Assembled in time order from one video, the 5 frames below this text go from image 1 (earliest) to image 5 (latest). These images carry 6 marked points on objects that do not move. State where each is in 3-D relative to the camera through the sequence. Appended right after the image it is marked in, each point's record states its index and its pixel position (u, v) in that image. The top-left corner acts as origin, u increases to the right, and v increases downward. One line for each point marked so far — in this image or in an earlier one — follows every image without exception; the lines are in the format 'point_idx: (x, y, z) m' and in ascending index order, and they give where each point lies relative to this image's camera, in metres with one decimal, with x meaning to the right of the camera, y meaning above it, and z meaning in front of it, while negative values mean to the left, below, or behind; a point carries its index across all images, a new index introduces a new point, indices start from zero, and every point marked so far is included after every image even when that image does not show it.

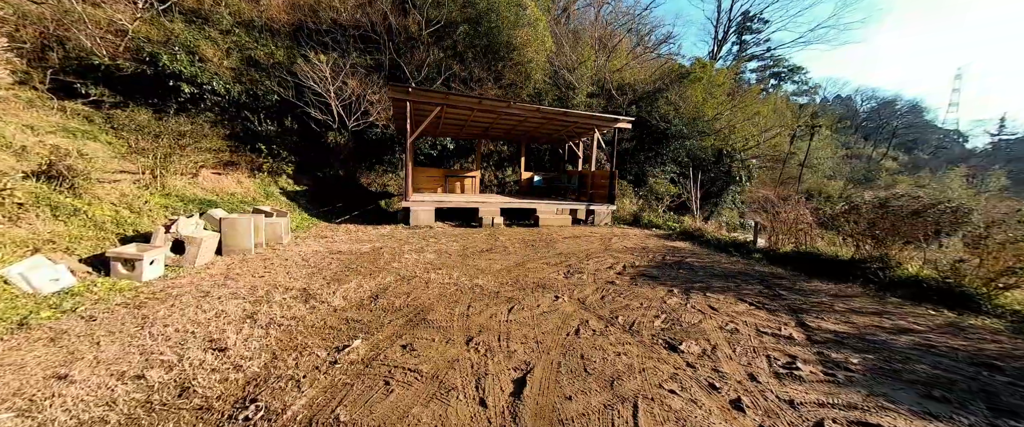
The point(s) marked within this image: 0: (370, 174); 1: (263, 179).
0: (-4.7, +1.3, +11.1) m
1: (-6.4, +0.9, +8.6) m
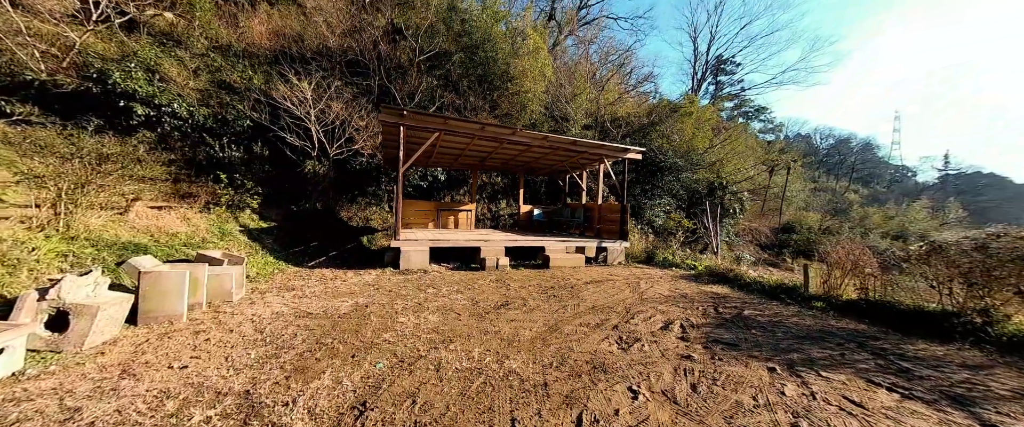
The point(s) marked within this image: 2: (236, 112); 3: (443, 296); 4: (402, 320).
0: (-4.7, +0.2, +9.9) m
1: (-6.3, 0.0, +7.3) m
2: (-6.8, +2.5, +8.3) m
3: (-0.9, -1.1, +4.4) m
4: (-1.1, -1.1, +3.3) m
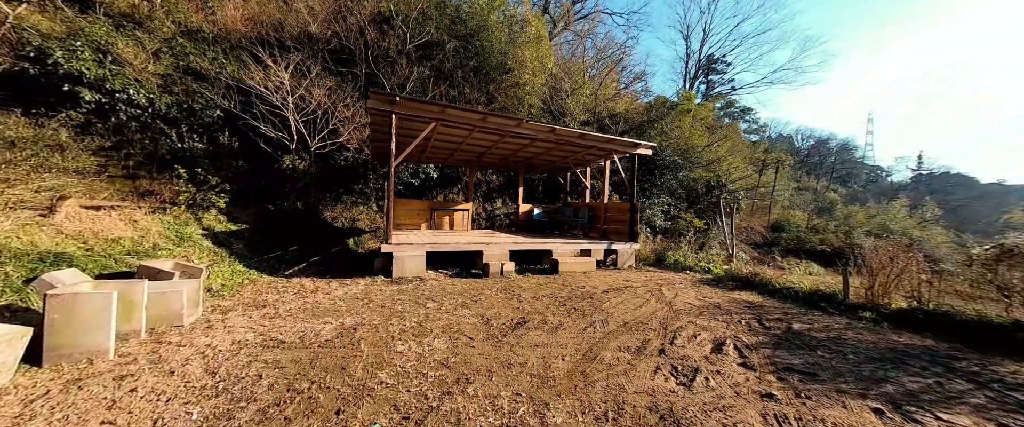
0: (-4.8, +0.2, +9.1) m
1: (-6.2, 0.0, +6.4) m
2: (-6.7, +2.5, +7.4) m
3: (-0.7, -1.1, +3.7) m
4: (-0.9, -1.1, +2.7) m
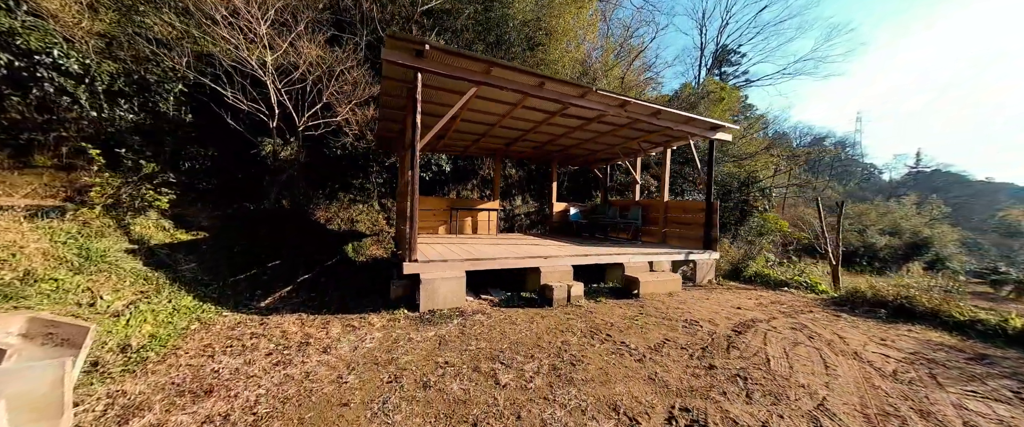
0: (-4.0, +0.1, +7.3) m
1: (-5.4, -0.1, +4.6) m
2: (-5.9, +2.4, +5.6) m
3: (+0.2, -1.1, +2.0) m
4: (+0.1, -1.1, +1.0) m
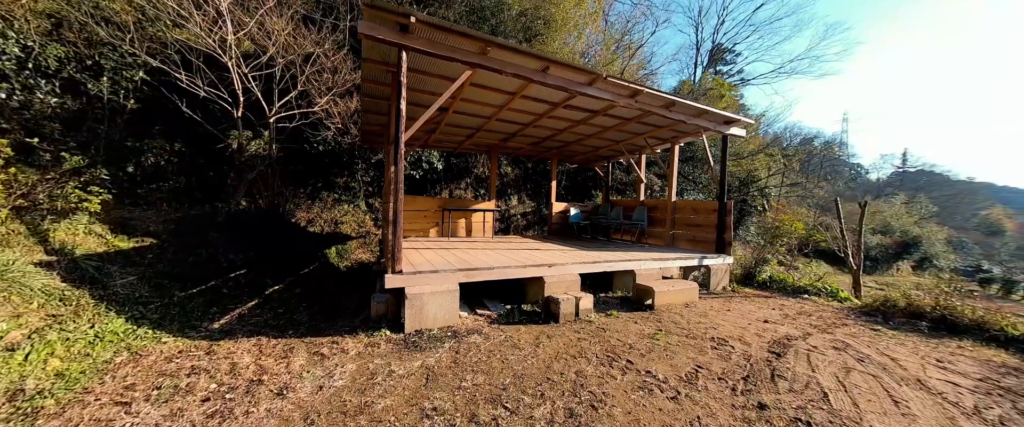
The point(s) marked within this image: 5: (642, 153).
0: (-4.0, +0.1, +6.7) m
1: (-5.4, -0.1, +4.0) m
2: (-5.9, +2.4, +5.0) m
3: (+0.3, -1.2, +1.5) m
4: (+0.1, -1.2, +0.5) m
5: (+2.8, +1.3, +7.2) m
